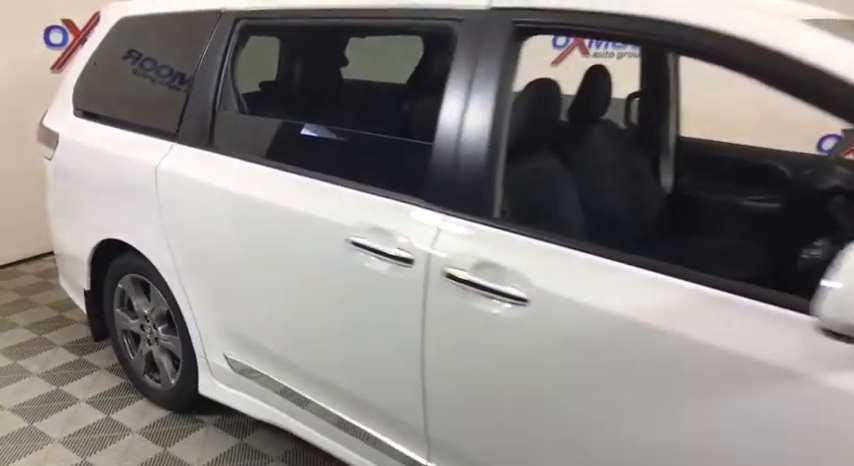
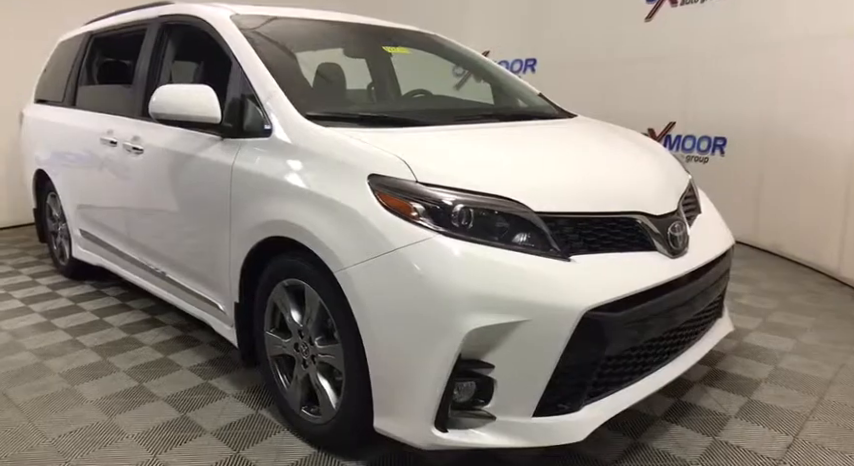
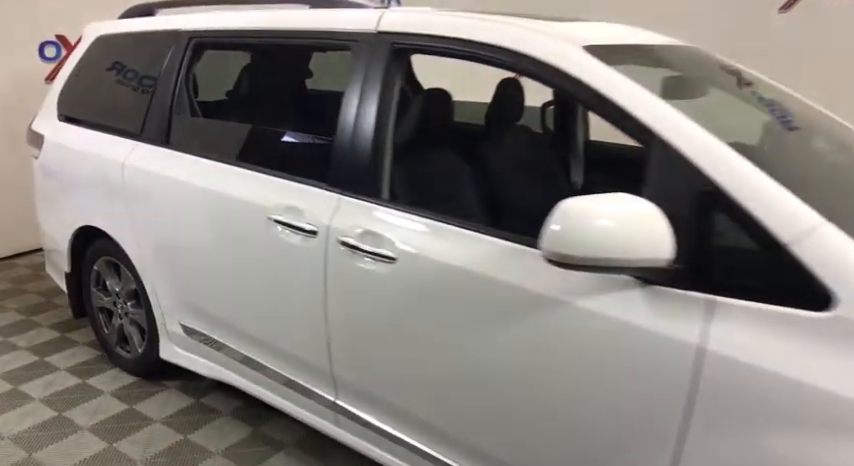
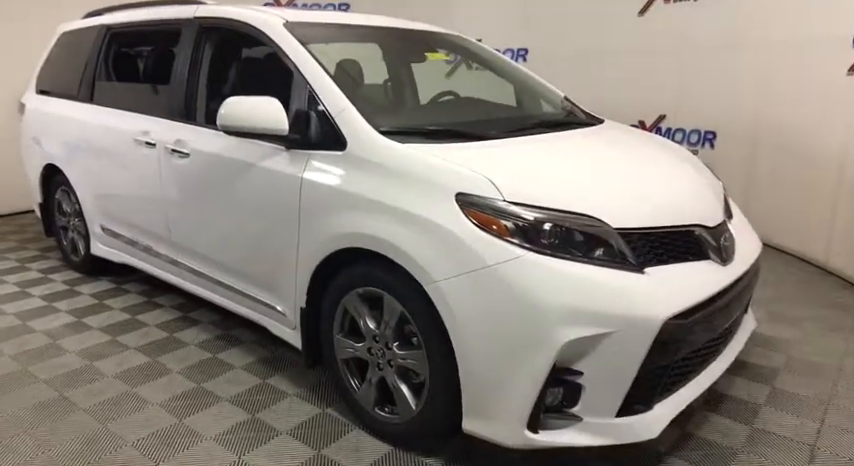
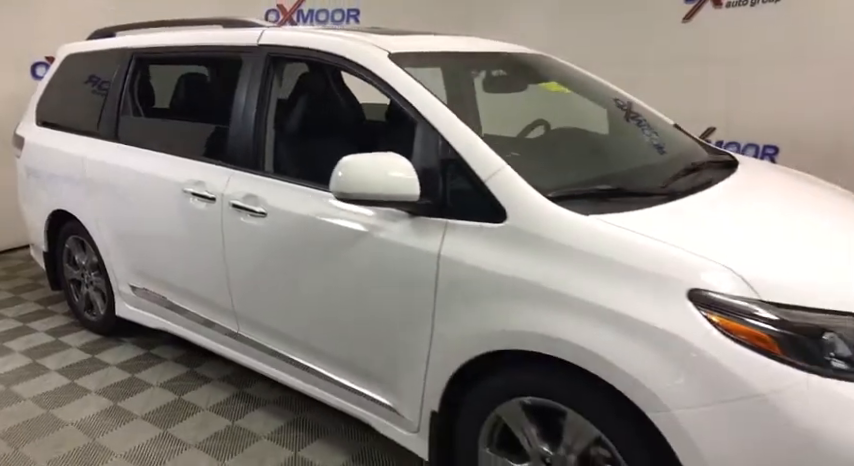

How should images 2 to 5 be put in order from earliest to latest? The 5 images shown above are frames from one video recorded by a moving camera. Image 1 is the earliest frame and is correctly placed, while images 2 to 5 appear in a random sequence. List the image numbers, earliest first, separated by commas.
3, 5, 4, 2
